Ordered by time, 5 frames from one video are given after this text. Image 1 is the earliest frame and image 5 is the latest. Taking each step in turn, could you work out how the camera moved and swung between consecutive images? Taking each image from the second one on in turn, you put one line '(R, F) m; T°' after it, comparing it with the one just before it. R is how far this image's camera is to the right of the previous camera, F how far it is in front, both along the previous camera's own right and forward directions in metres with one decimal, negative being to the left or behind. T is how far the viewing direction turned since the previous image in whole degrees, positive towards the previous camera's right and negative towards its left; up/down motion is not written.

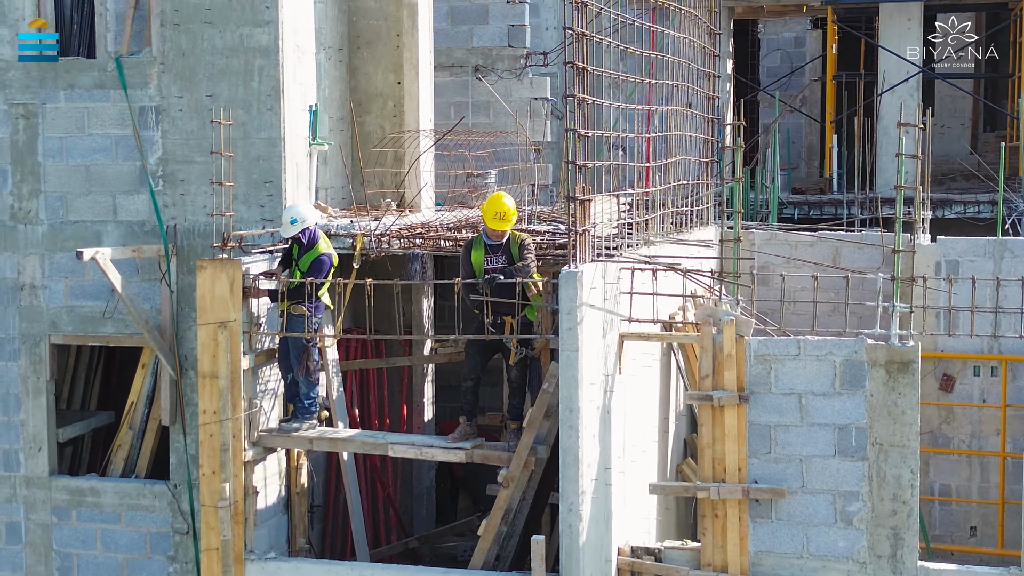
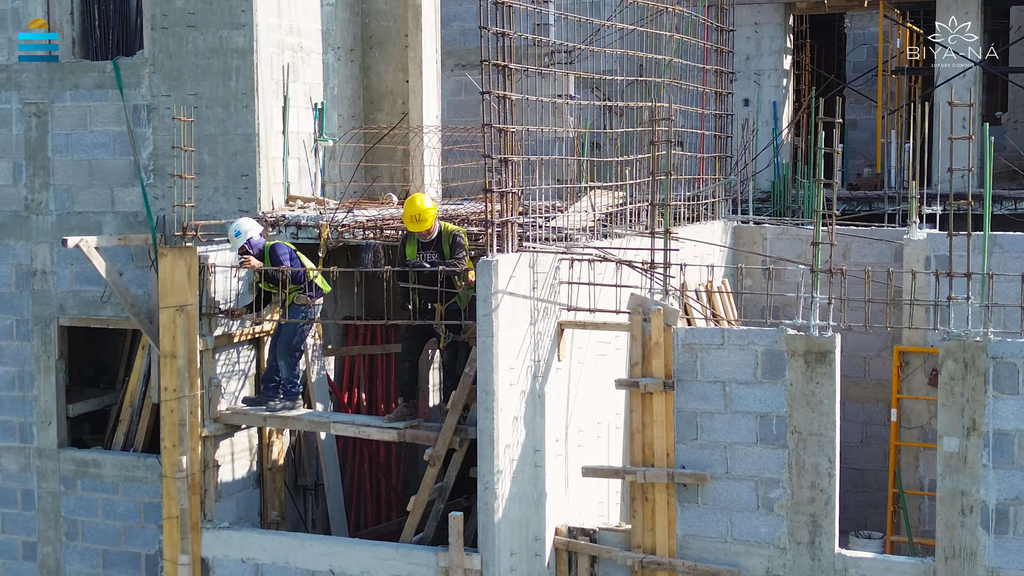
(+1.4, -0.3) m; -7°
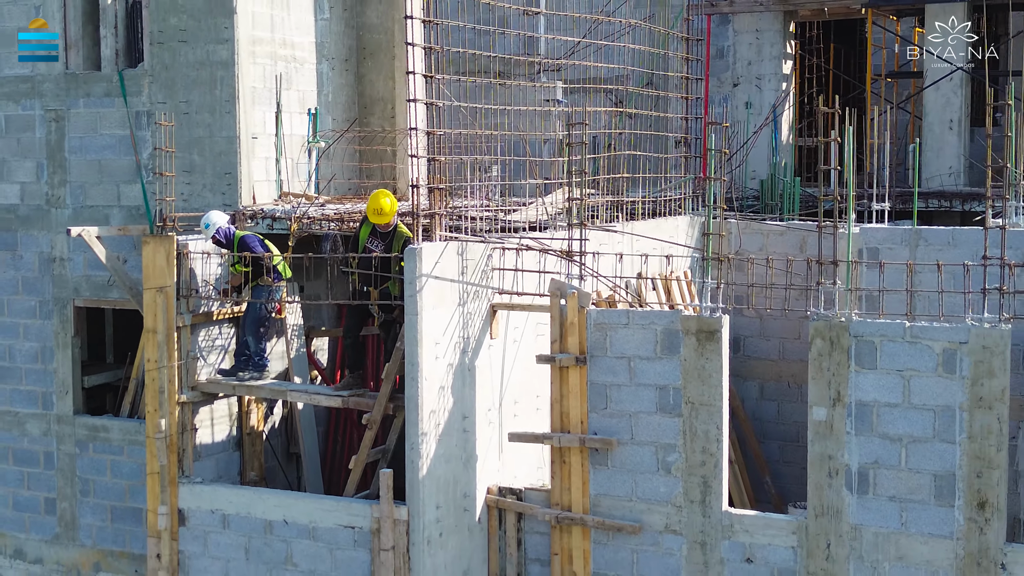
(+1.2, -1.0) m; -5°
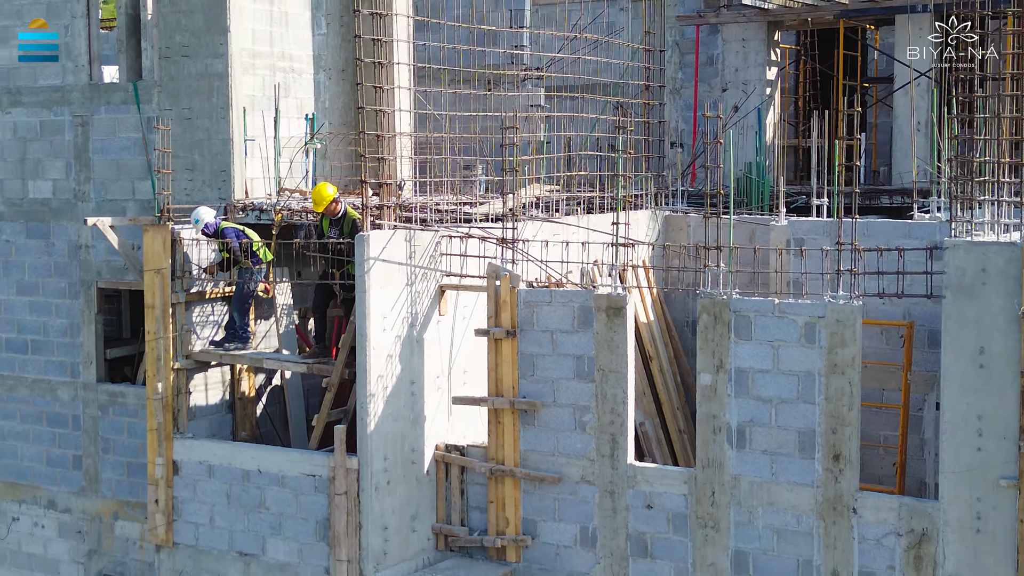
(+1.1, -1.4) m; -4°
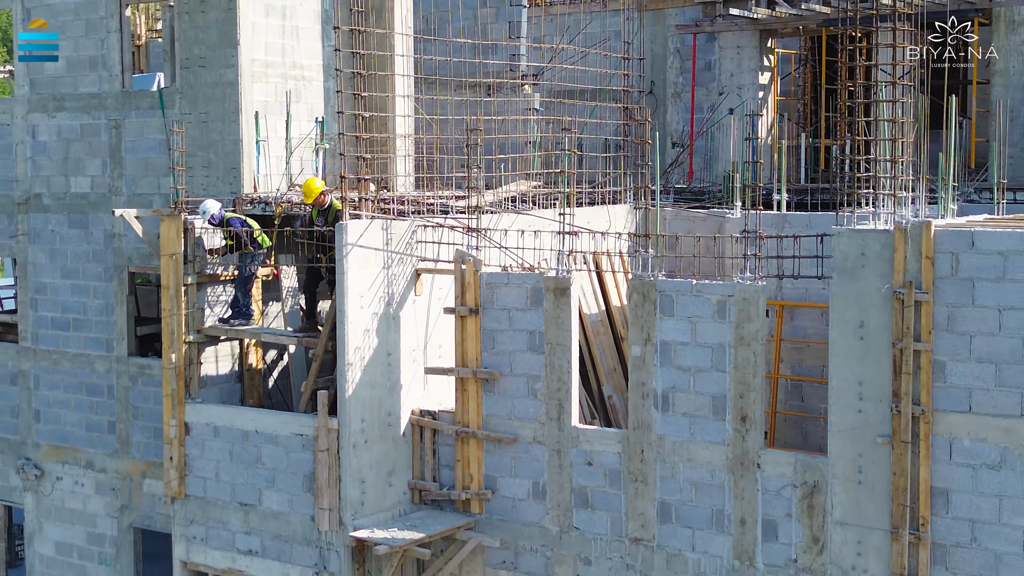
(+1.0, -1.4) m; -3°
